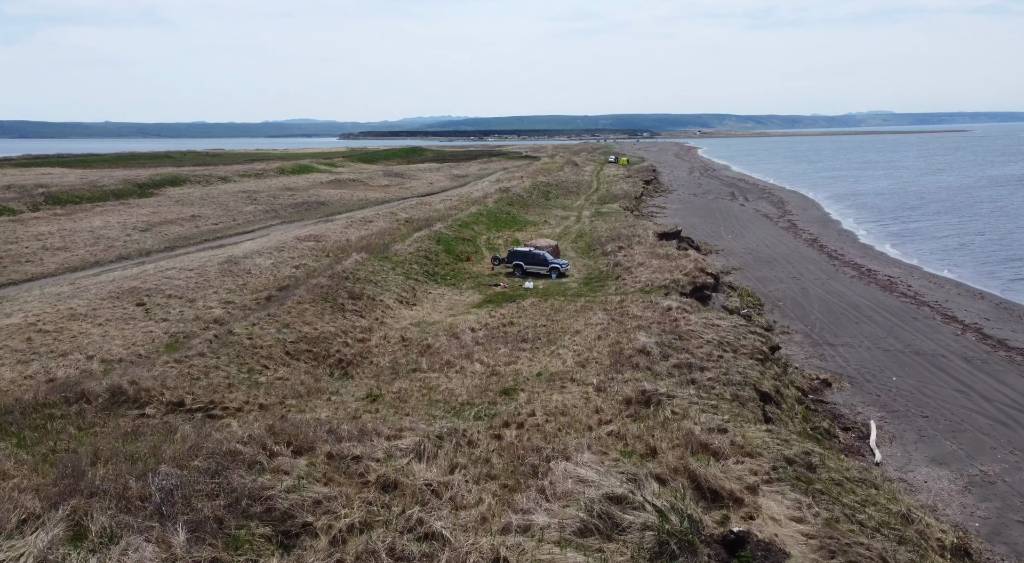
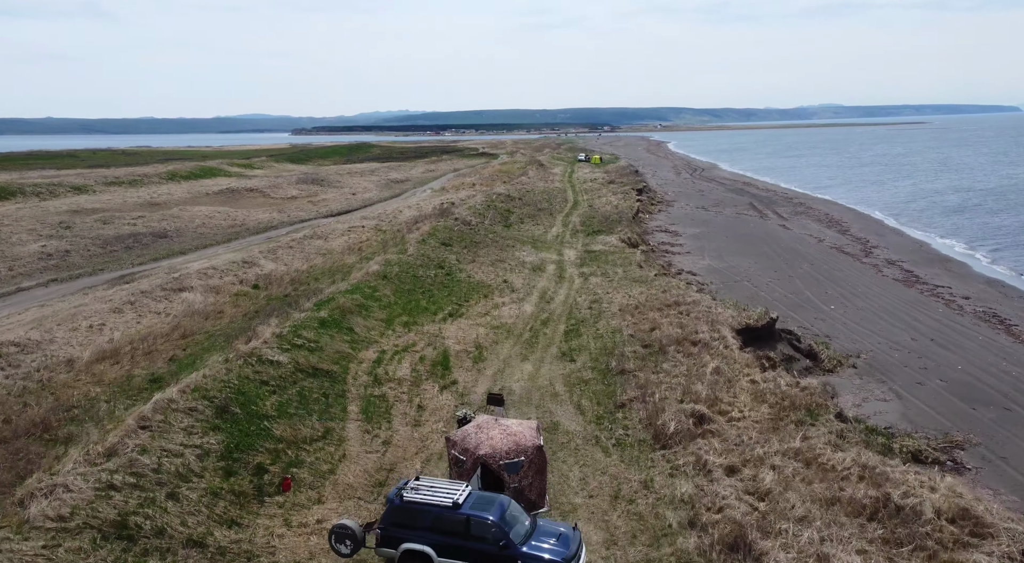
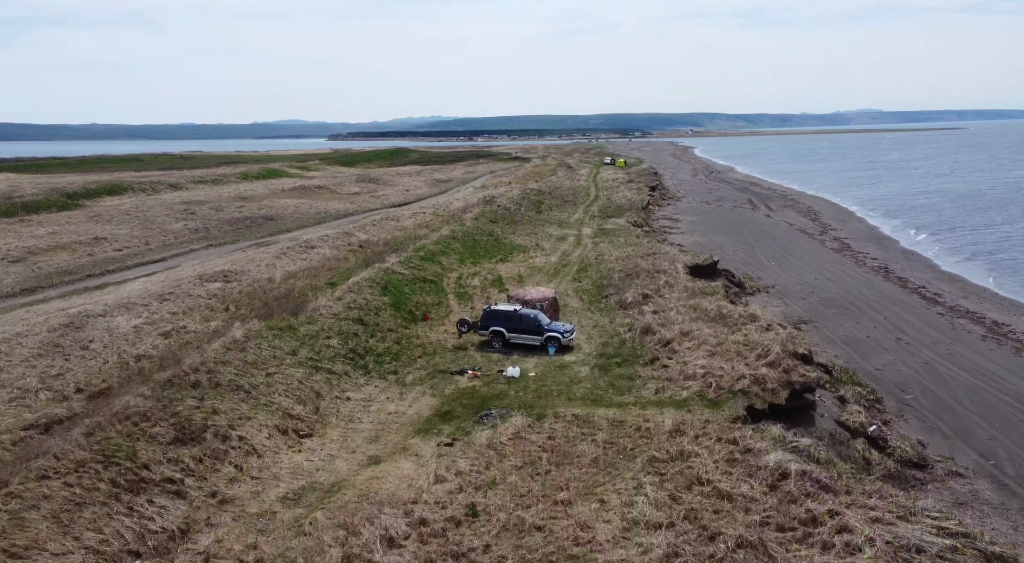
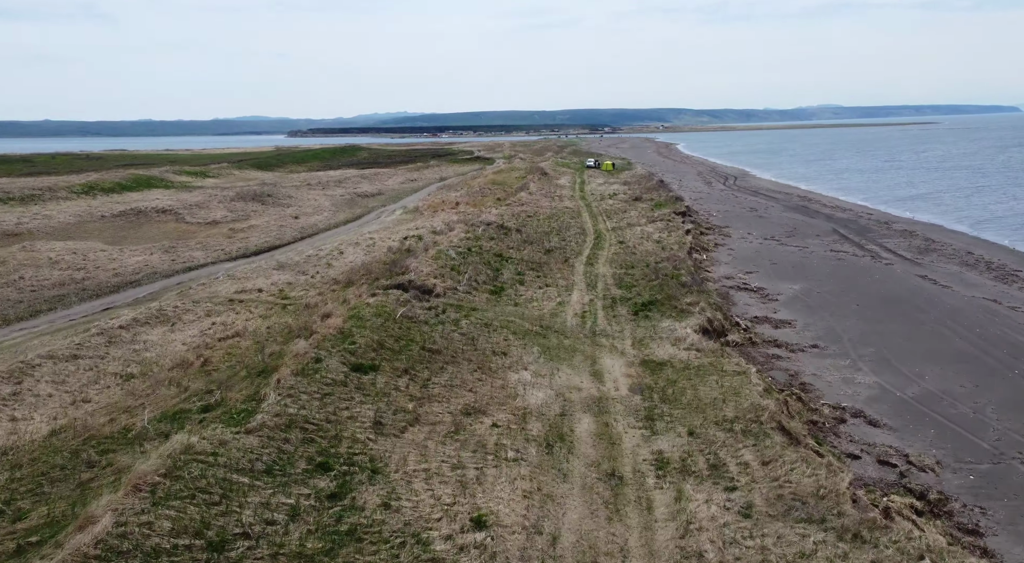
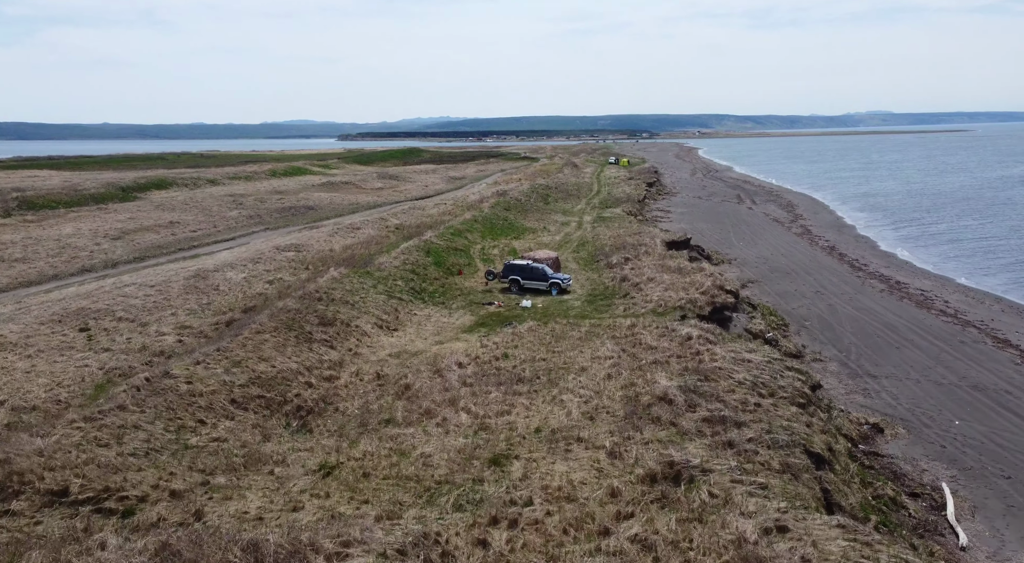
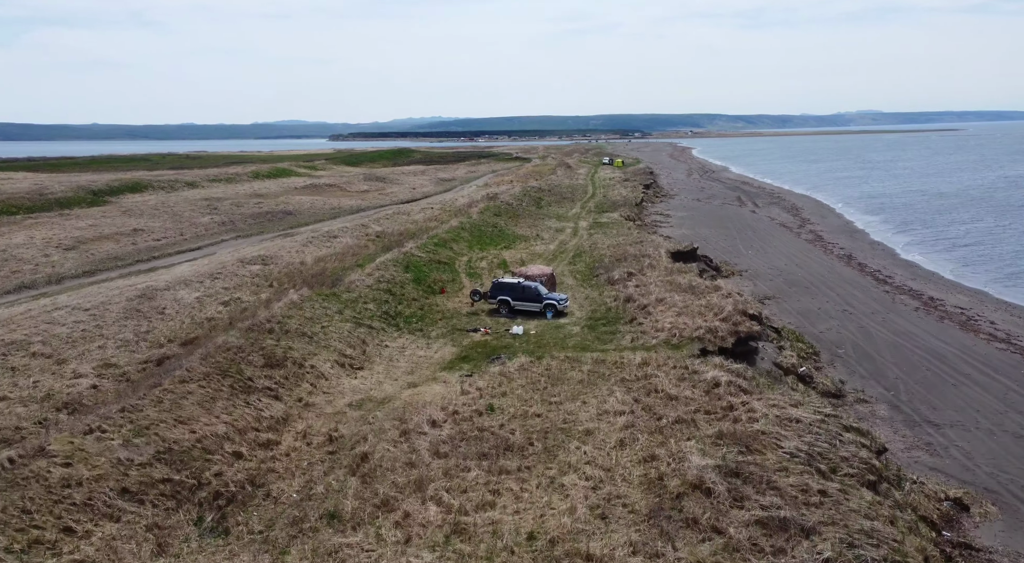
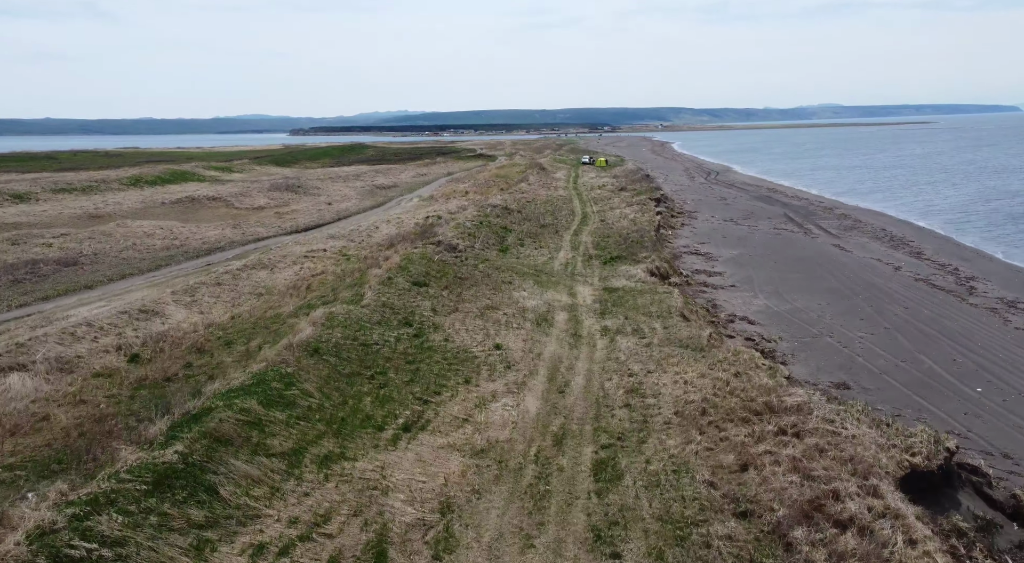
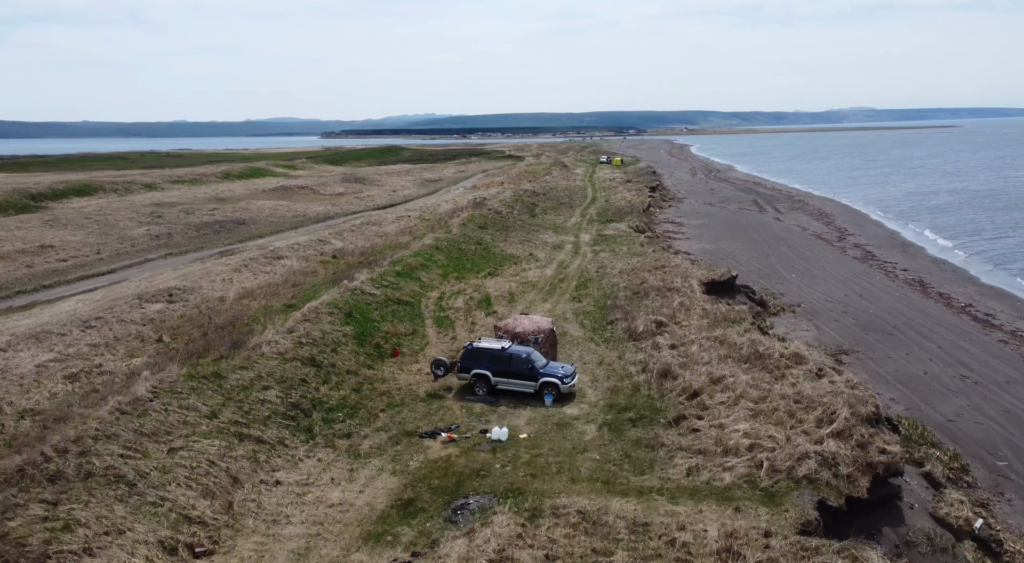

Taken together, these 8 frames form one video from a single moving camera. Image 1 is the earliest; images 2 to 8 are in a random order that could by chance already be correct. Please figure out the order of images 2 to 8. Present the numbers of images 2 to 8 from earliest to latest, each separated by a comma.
5, 6, 3, 8, 2, 7, 4
